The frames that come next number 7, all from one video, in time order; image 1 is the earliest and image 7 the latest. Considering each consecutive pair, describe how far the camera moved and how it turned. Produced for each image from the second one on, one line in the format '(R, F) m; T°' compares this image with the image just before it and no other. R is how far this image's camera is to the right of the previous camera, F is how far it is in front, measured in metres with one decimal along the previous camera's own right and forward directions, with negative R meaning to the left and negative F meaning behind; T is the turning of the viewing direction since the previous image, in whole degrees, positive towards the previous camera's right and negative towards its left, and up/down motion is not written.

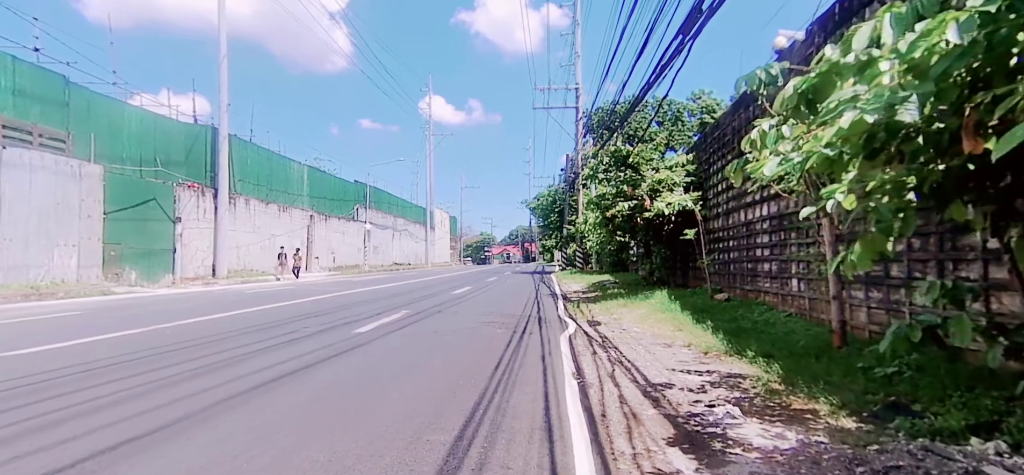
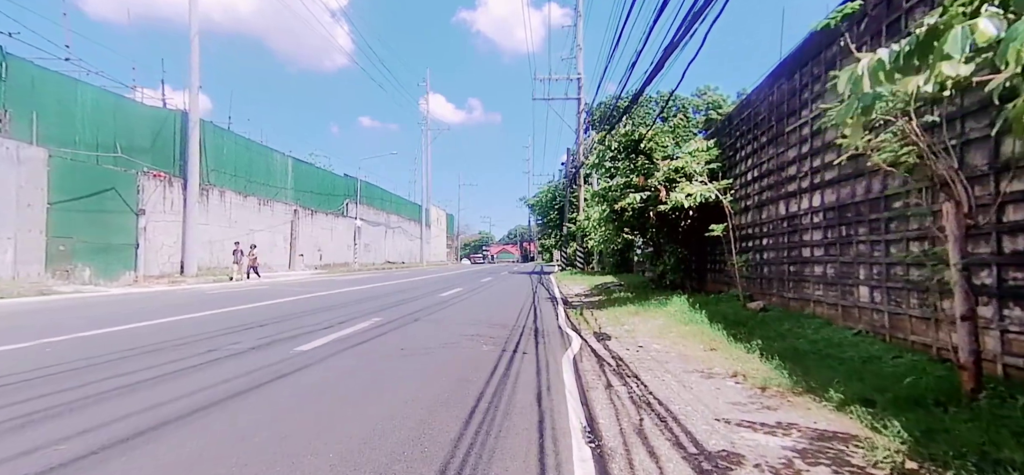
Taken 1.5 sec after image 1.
(+0.1, +1.7) m; 0°
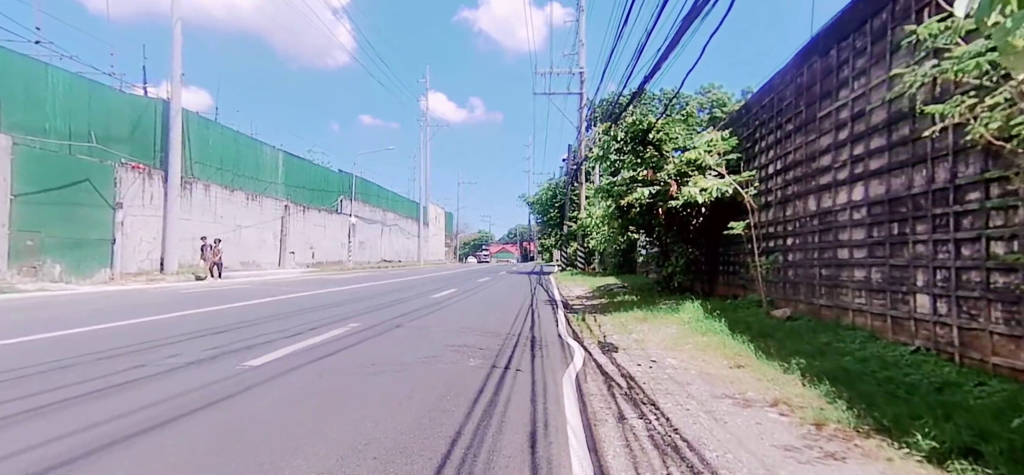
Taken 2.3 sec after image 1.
(+0.1, +0.9) m; 0°
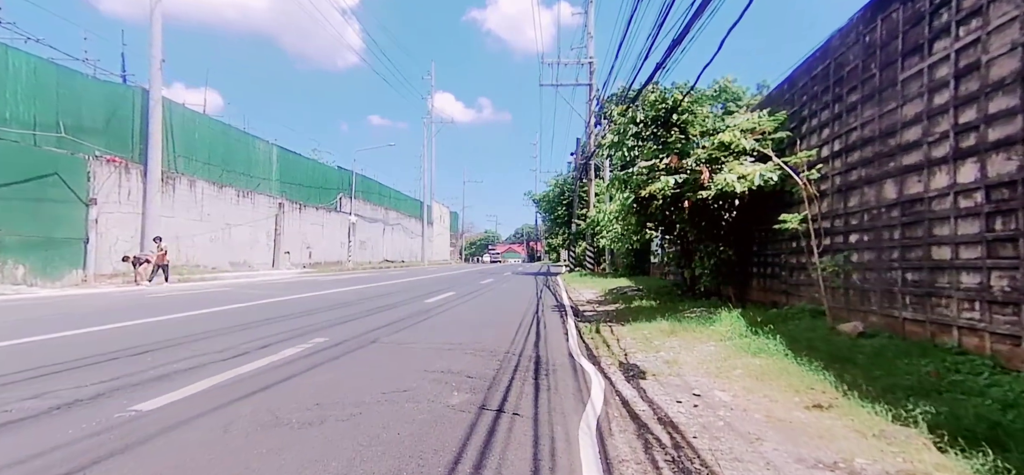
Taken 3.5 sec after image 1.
(+0.1, +1.4) m; -1°
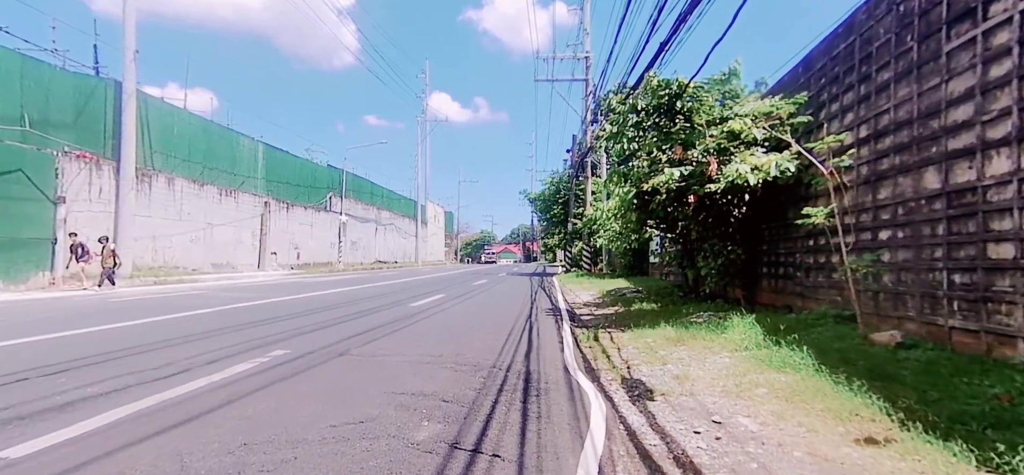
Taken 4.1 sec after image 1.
(+0.1, +0.8) m; 0°
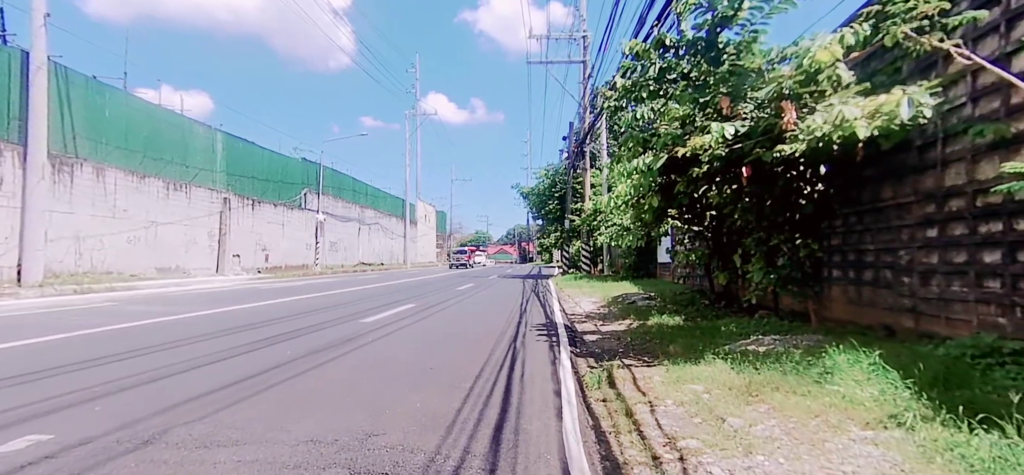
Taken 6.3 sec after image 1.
(+0.3, +2.6) m; 0°
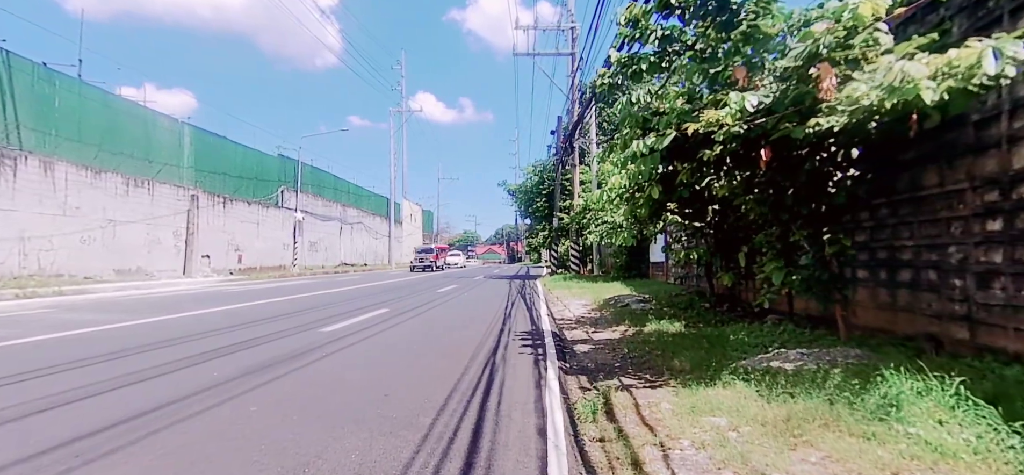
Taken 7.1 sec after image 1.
(+0.1, +1.0) m; +1°
